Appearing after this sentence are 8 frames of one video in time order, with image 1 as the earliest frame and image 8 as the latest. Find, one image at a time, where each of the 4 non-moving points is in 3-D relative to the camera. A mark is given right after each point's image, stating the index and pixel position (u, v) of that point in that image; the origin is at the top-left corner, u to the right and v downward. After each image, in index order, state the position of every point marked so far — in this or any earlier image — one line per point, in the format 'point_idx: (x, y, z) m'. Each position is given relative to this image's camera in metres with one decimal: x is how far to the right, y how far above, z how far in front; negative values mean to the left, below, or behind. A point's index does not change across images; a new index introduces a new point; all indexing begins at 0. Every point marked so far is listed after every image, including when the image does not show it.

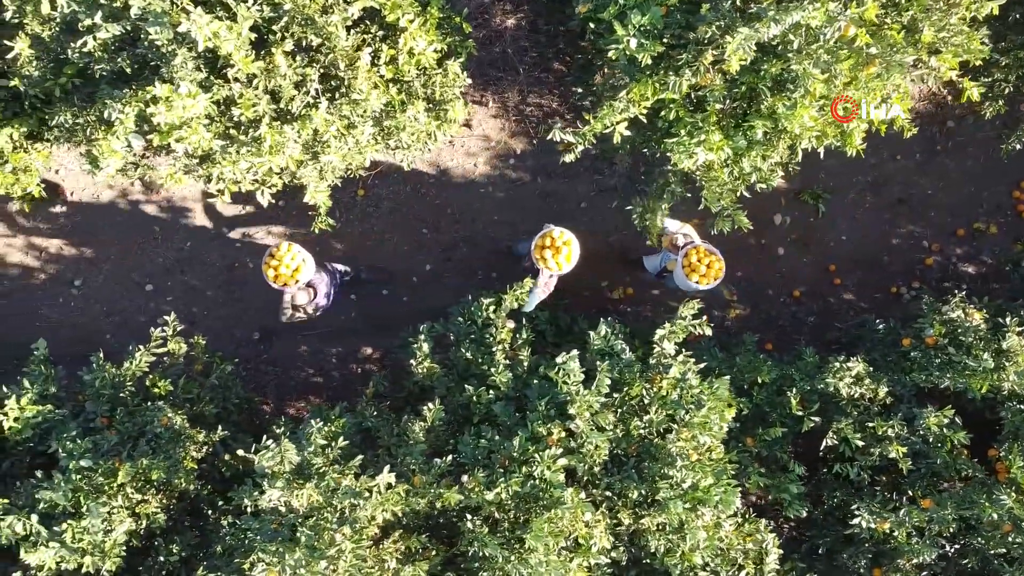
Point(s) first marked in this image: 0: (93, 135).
0: (-3.2, +1.2, +5.9) m
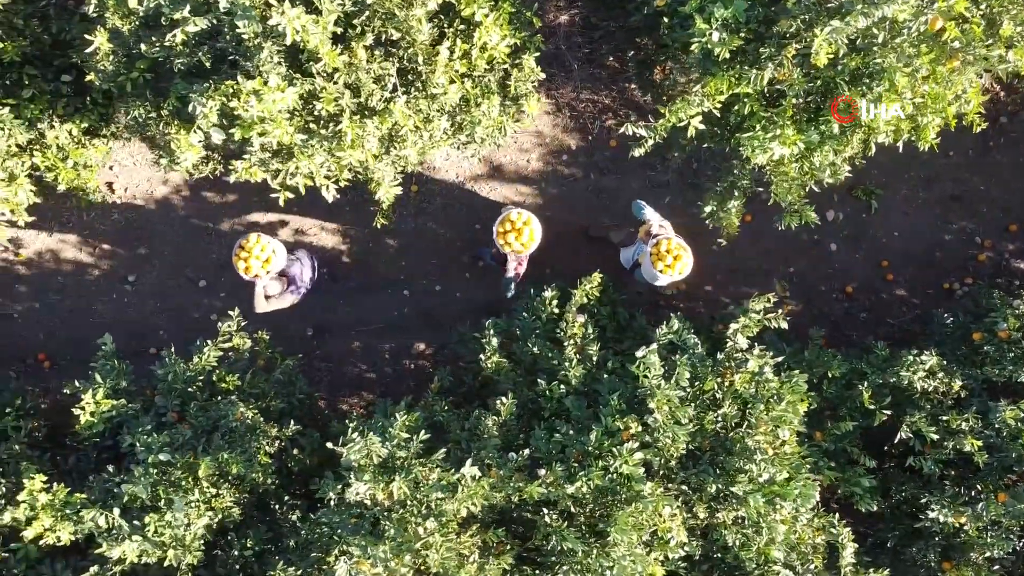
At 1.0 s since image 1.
0: (-2.6, +1.2, +5.9) m
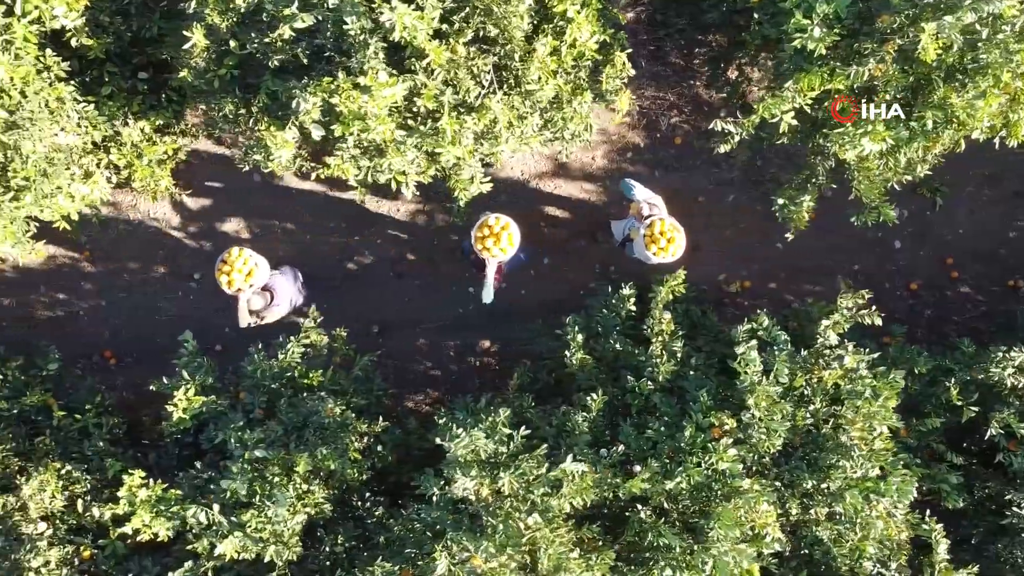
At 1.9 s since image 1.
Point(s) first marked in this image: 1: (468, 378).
0: (-2.0, +1.2, +5.9) m
1: (-0.5, -0.9, +8.1) m
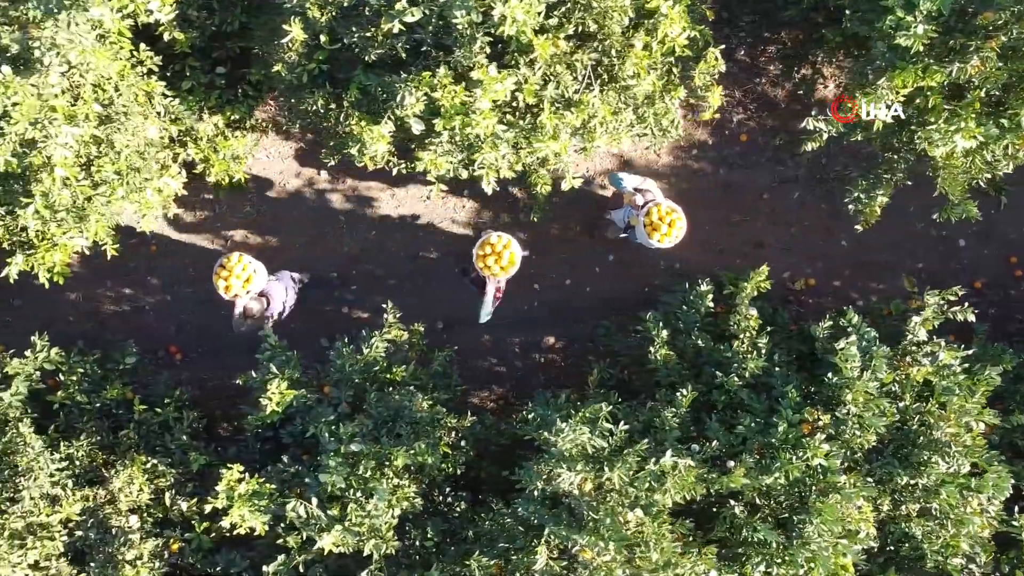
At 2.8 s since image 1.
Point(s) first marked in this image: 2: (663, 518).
0: (-1.3, +1.3, +5.9) m
1: (+0.2, -0.9, +8.1) m
2: (+1.0, -1.5, +5.1) m
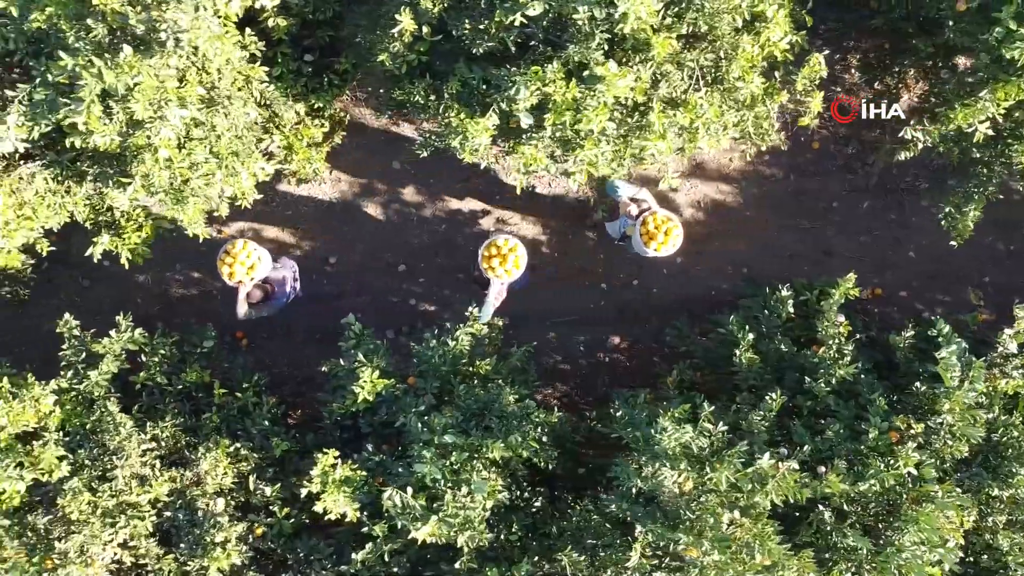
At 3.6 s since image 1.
0: (-0.5, +1.3, +5.9) m
1: (+0.9, -0.9, +8.1) m
2: (+1.7, -1.6, +5.1) m
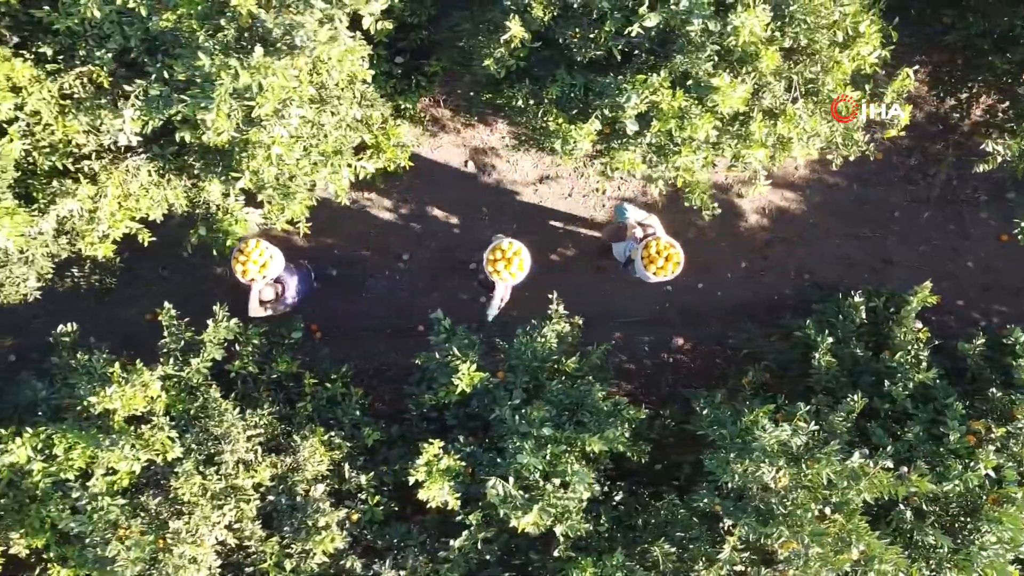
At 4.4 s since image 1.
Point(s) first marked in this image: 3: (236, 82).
0: (+0.3, +1.4, +6.1) m
1: (+1.6, -0.9, +8.3) m
2: (+2.4, -1.6, +5.4) m
3: (-1.9, +1.4, +5.3) m
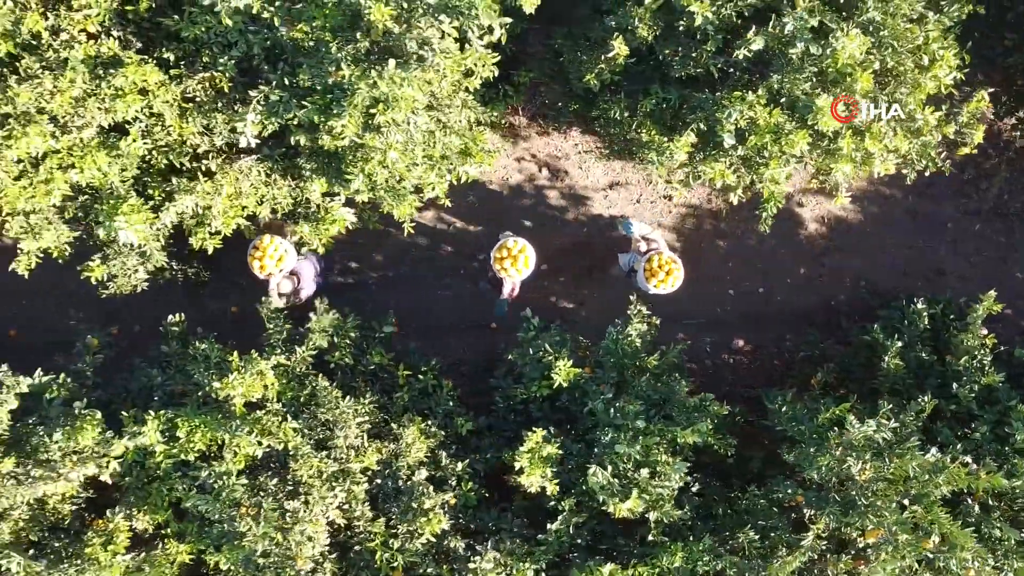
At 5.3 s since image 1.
0: (+1.1, +1.3, +6.5) m
1: (+2.4, -1.0, +8.7) m
2: (+3.1, -1.6, +5.7) m
3: (-1.1, +1.4, +5.7) m
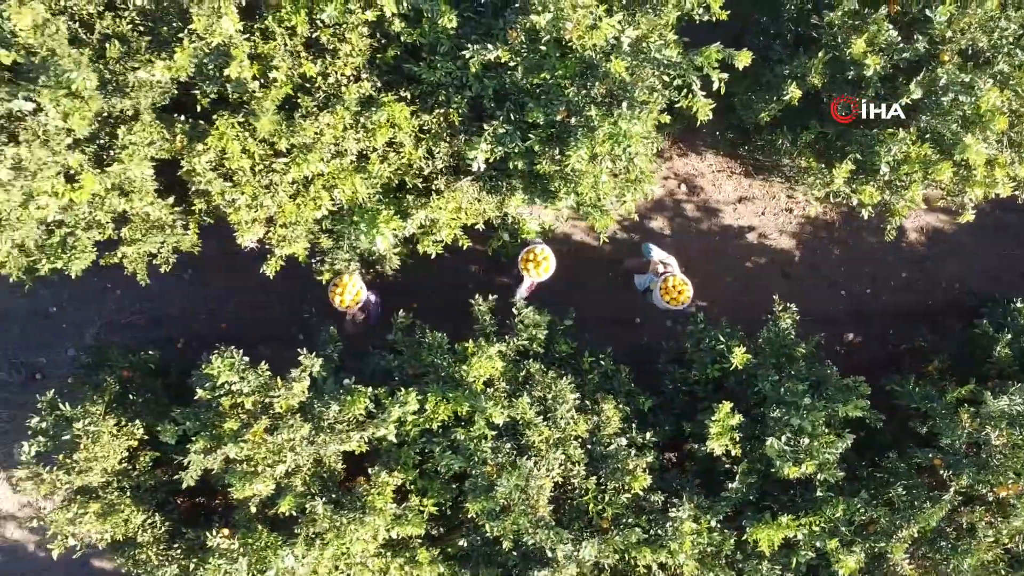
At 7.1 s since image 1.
0: (+2.9, +1.3, +7.8) m
1: (+4.2, -1.0, +10.1) m
2: (+5.0, -1.7, +7.1) m
3: (+0.8, +1.4, +7.0) m
